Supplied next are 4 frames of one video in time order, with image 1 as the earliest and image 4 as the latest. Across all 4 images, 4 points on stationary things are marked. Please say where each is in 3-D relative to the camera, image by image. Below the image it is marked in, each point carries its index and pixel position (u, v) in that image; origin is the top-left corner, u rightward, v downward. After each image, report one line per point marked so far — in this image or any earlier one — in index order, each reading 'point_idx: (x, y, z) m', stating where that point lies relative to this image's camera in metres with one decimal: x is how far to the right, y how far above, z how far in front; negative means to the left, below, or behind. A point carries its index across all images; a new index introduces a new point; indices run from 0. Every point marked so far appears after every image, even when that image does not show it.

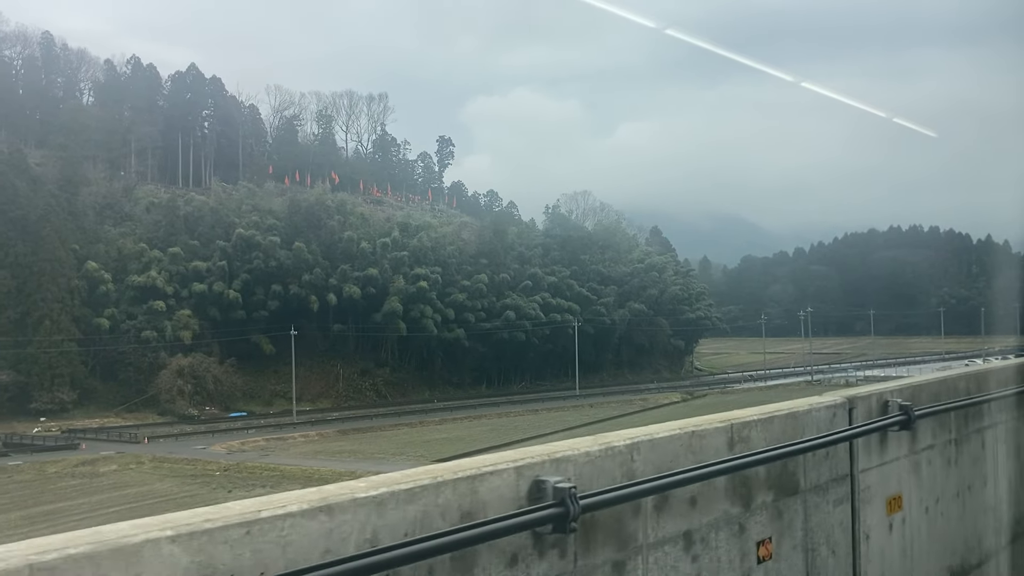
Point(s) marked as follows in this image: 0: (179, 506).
0: (-7.0, -4.6, +19.8) m
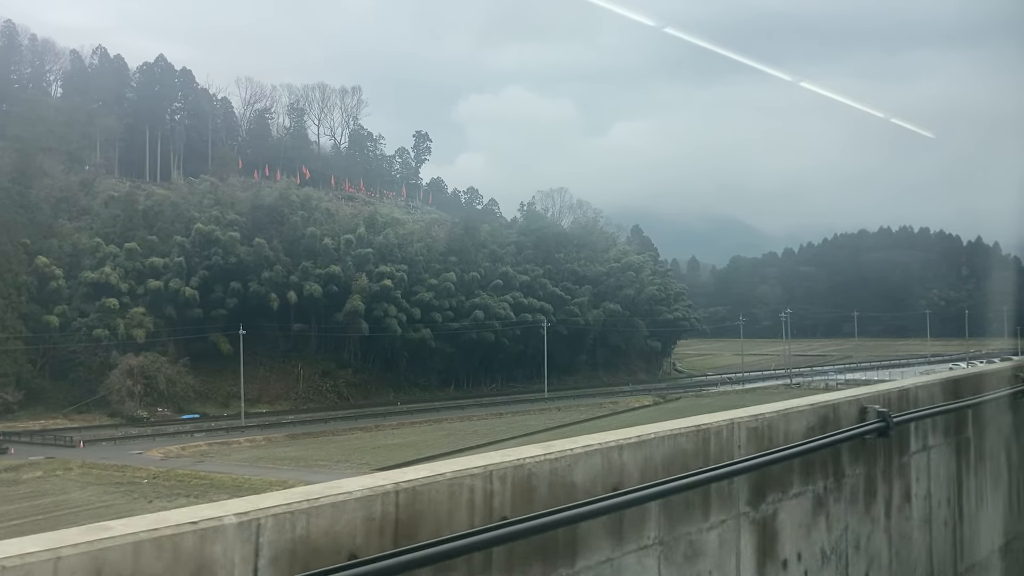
0: (-8.2, -4.5, +18.5) m
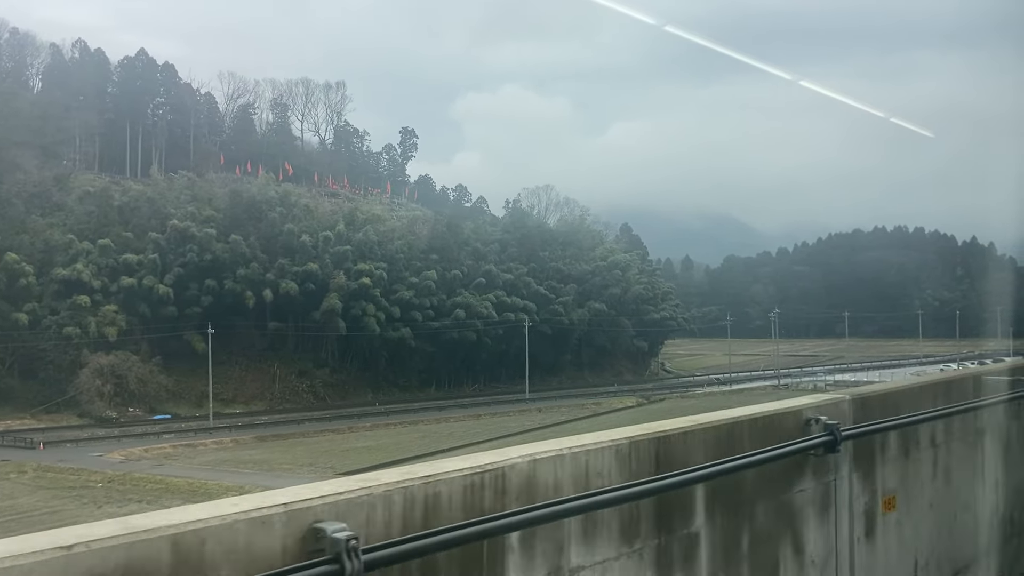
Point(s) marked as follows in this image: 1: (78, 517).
0: (-9.0, -4.4, +17.7) m
1: (-8.3, -4.4, +18.2) m
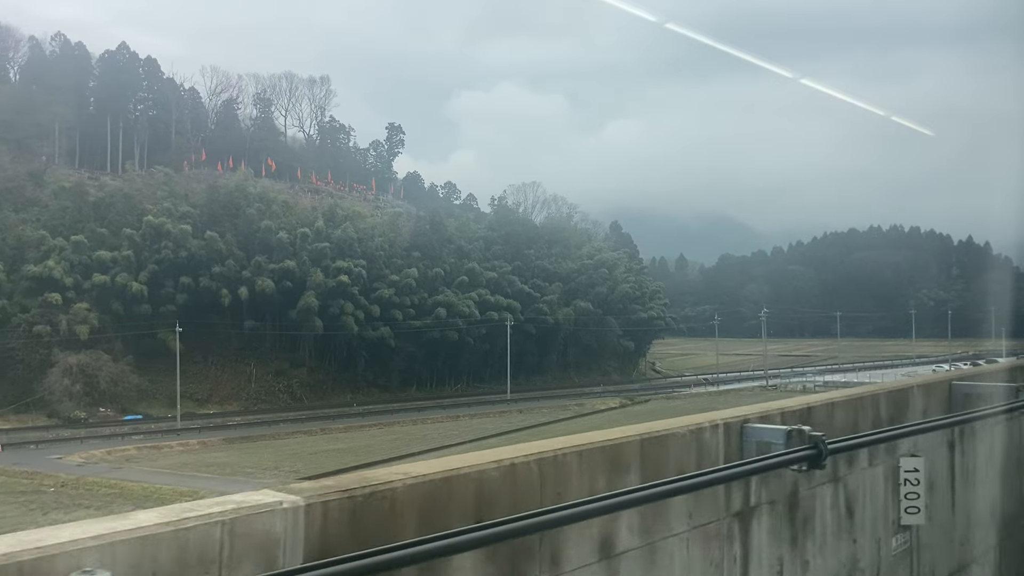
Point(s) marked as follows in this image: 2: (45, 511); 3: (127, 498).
0: (-9.6, -4.4, +16.9) m
1: (-9.0, -4.3, +17.4) m
2: (-9.1, -4.3, +18.4) m
3: (-7.9, -4.3, +19.5) m
